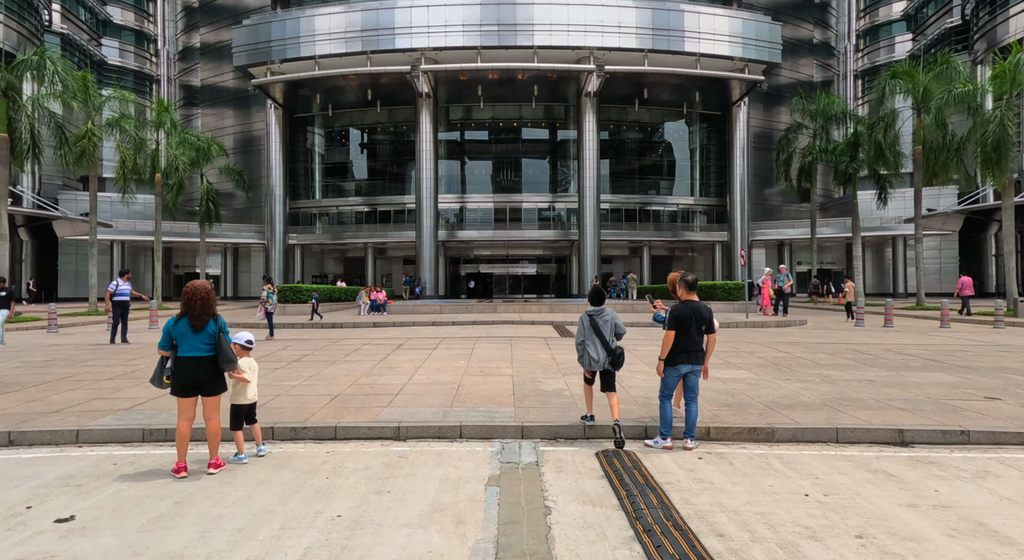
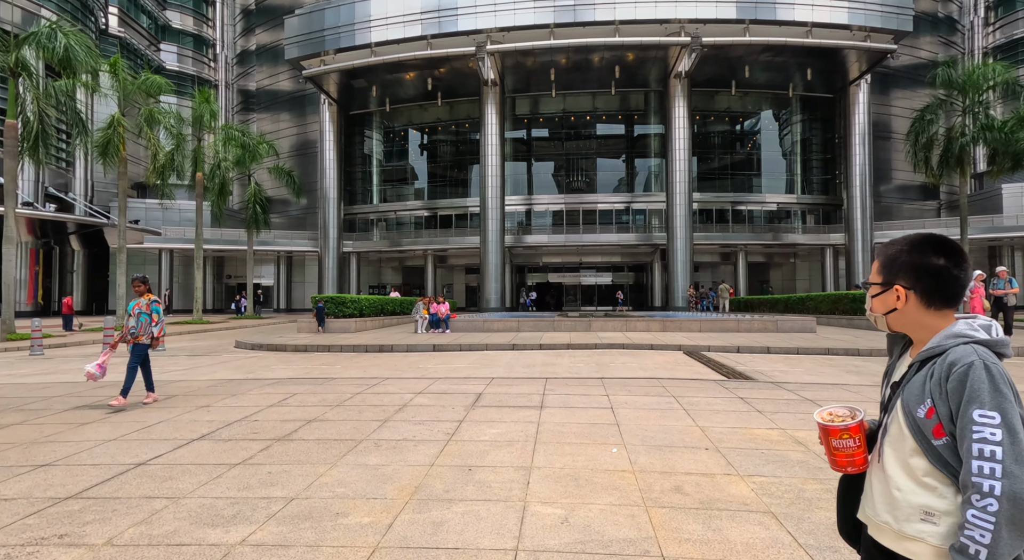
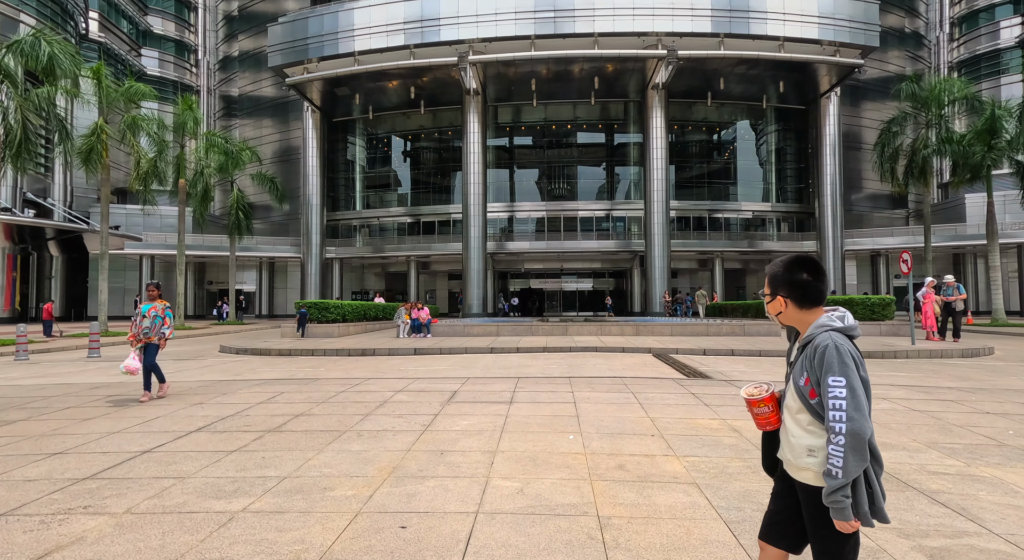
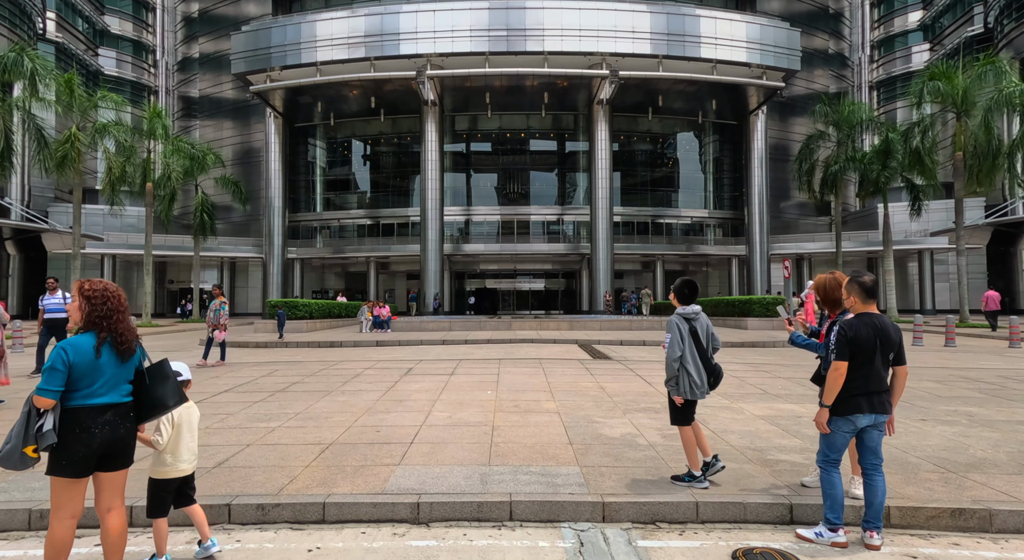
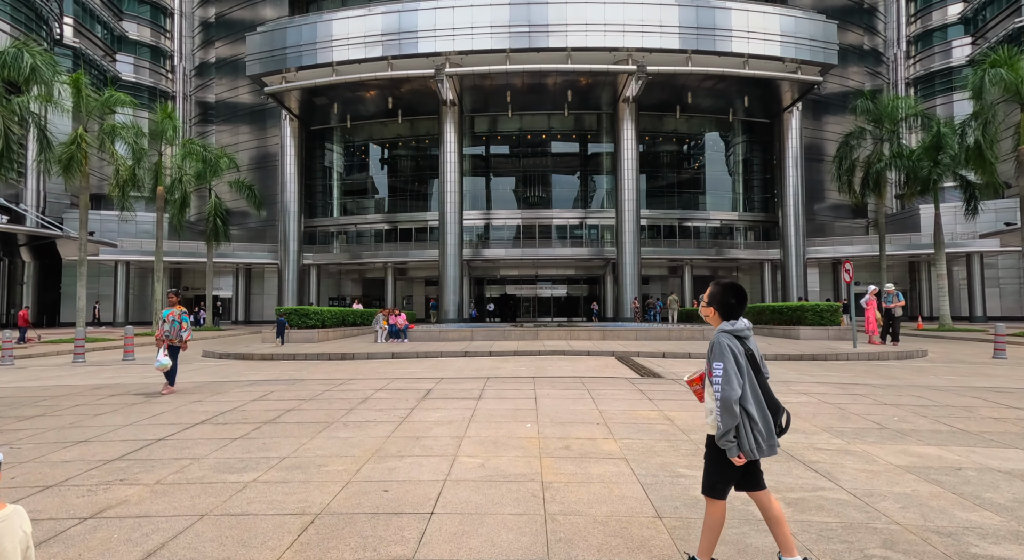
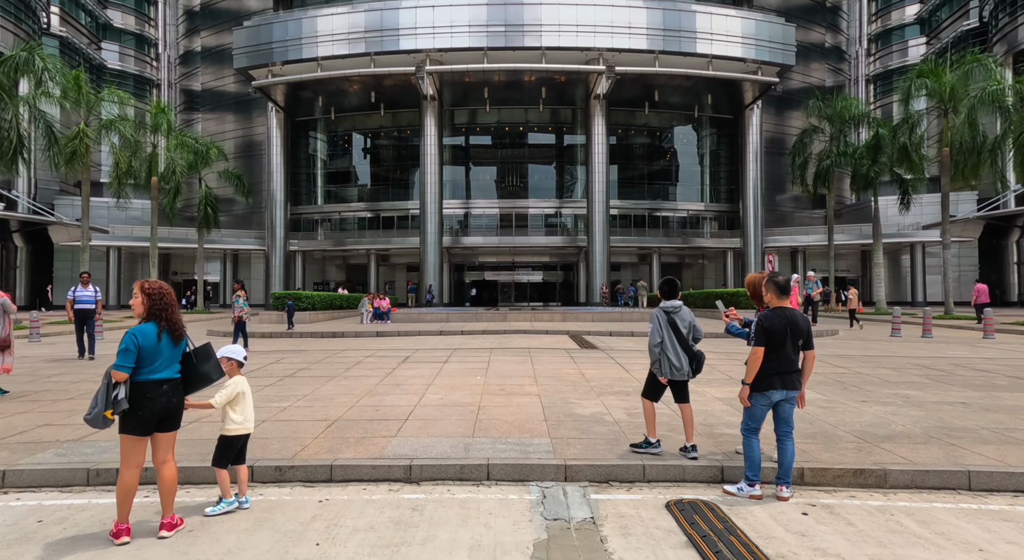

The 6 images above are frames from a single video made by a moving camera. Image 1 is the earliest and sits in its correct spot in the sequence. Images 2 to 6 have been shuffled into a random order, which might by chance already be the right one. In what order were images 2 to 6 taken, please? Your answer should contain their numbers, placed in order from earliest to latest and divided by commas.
6, 4, 5, 3, 2
